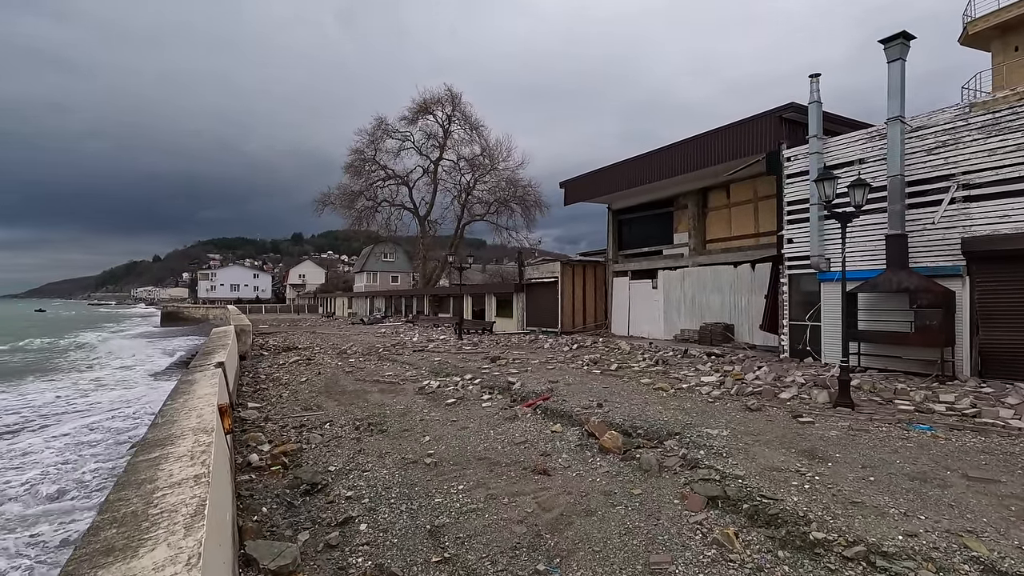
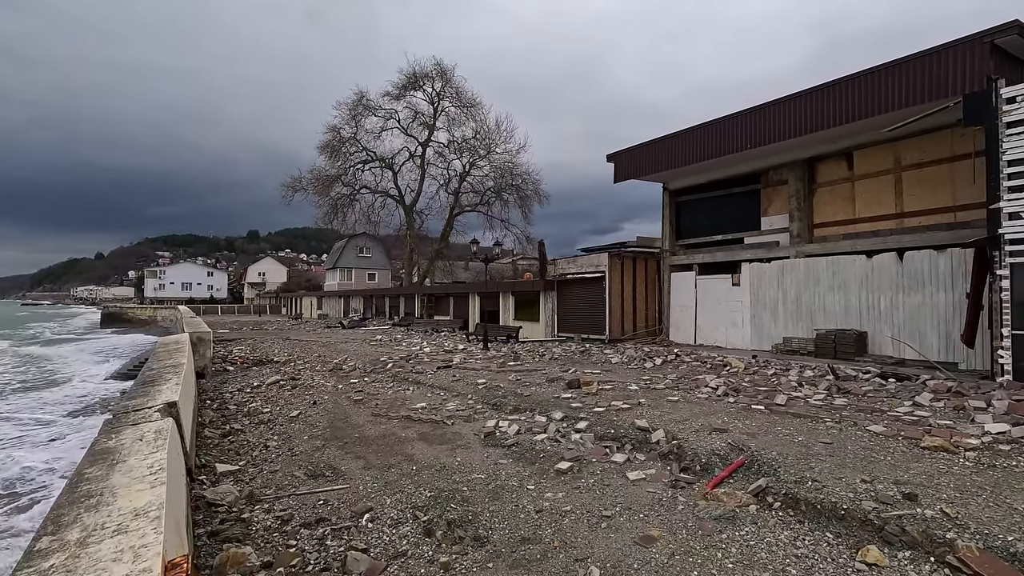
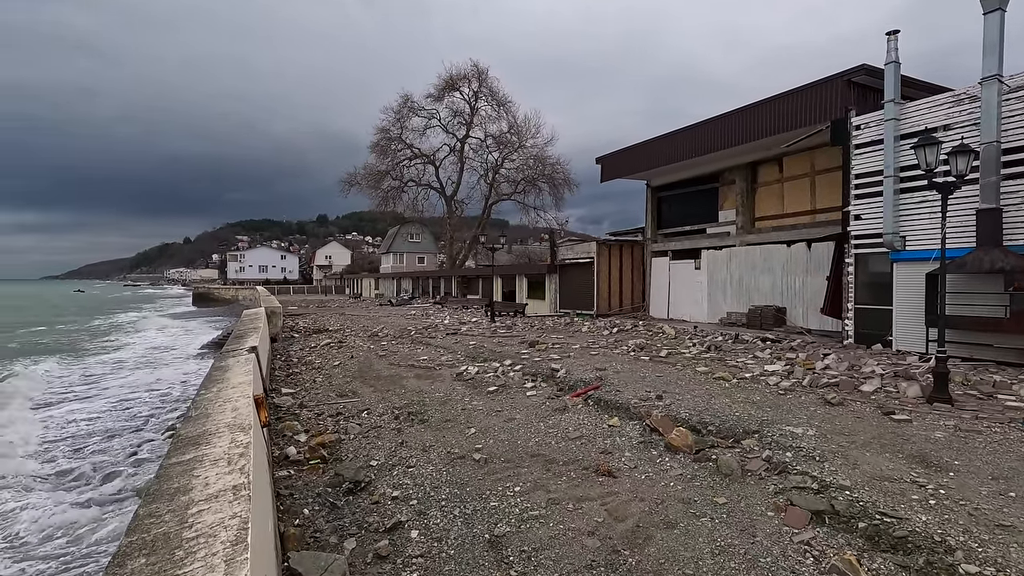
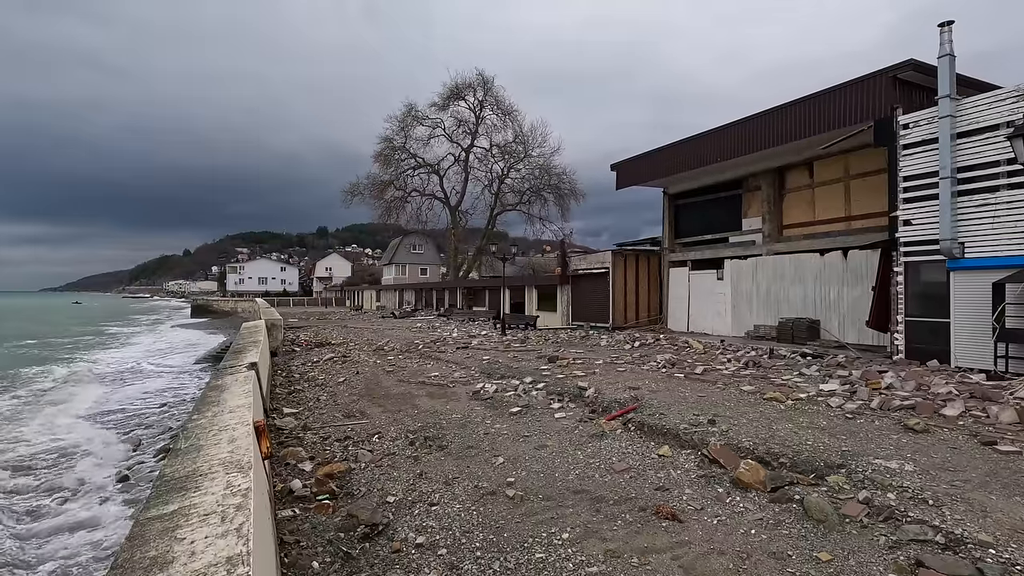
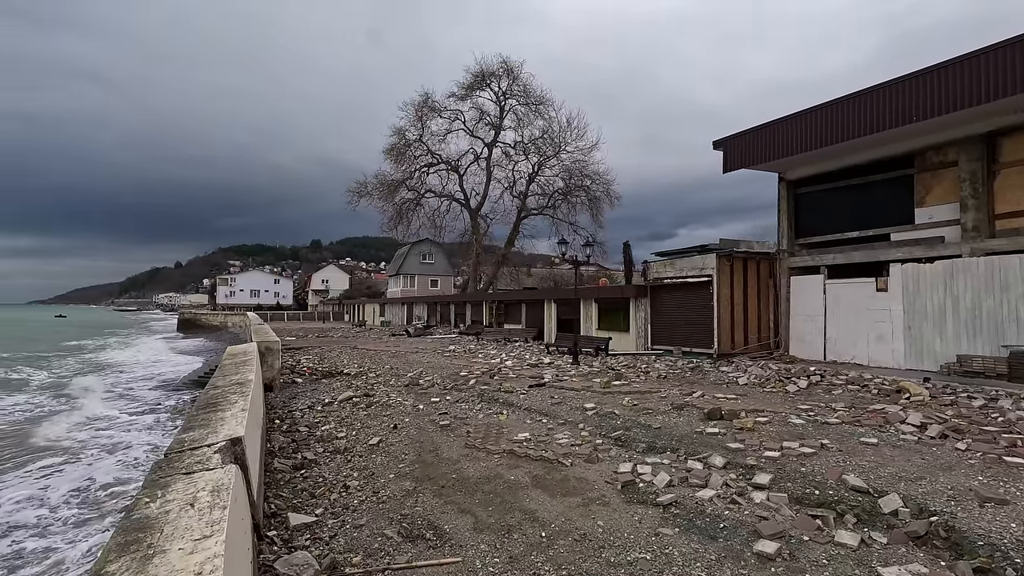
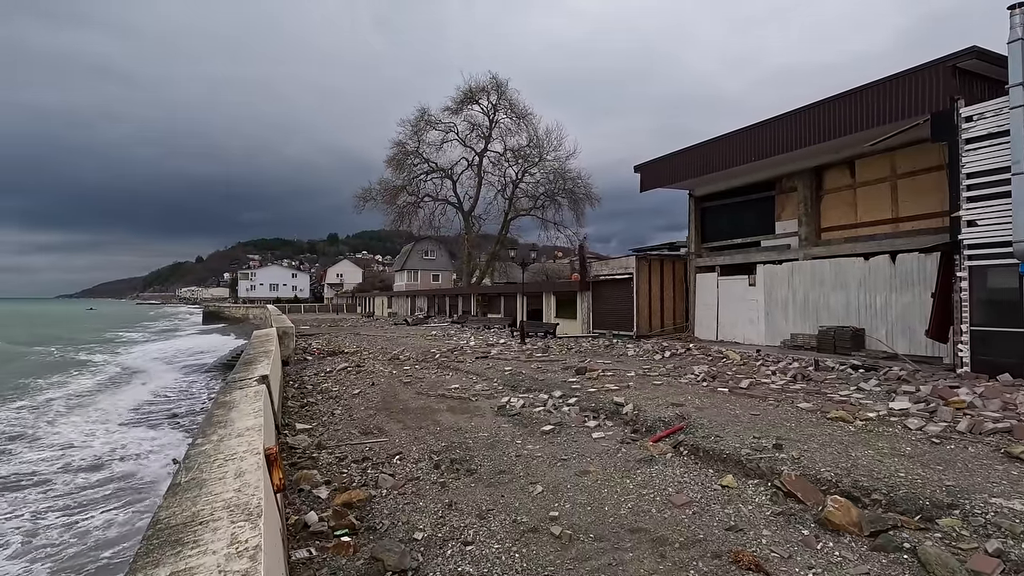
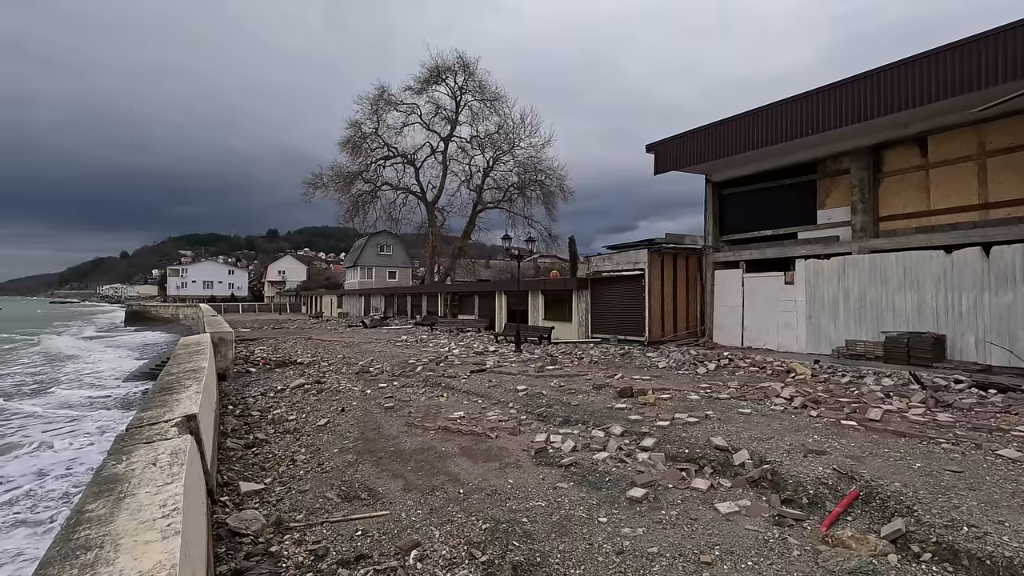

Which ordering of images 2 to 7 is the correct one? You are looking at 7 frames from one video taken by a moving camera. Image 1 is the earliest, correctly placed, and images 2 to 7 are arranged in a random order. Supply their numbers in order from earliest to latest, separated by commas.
3, 4, 6, 2, 7, 5
